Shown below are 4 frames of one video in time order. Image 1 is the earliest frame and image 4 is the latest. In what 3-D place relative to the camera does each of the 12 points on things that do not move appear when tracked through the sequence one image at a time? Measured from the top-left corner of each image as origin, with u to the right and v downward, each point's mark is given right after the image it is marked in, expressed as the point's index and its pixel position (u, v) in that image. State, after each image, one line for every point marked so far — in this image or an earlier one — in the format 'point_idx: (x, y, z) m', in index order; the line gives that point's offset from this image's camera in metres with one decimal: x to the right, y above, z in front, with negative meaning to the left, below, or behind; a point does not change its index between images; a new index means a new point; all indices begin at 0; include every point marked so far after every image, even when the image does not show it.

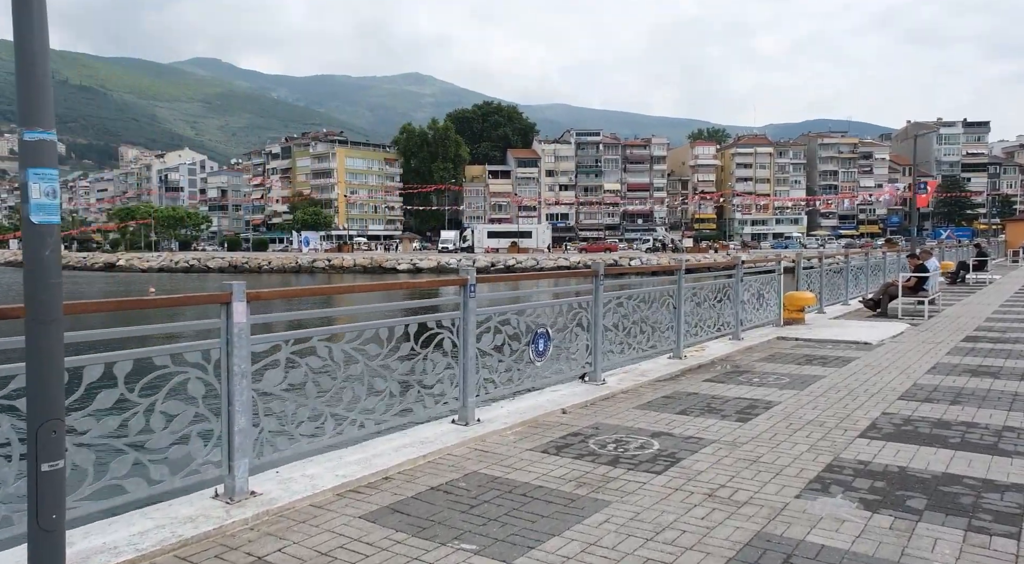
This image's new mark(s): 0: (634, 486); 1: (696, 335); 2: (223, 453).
0: (+0.7, -1.2, +4.7) m
1: (+2.3, -0.7, +10.2) m
2: (-1.5, -0.9, +4.2) m
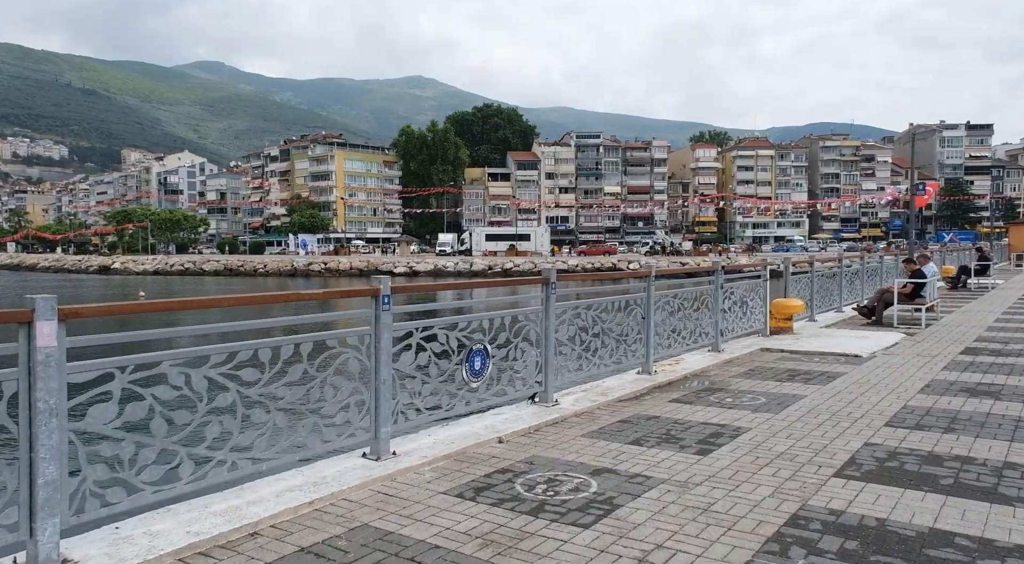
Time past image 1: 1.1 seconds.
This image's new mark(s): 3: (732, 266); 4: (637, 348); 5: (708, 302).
0: (+0.2, -1.3, +3.8) m
1: (+1.8, -0.8, +9.3) m
2: (-2.0, -1.0, +3.3) m
3: (+3.1, +0.2, +11.3) m
4: (+1.4, -0.7, +8.6) m
5: (+2.5, -0.2, +10.3) m
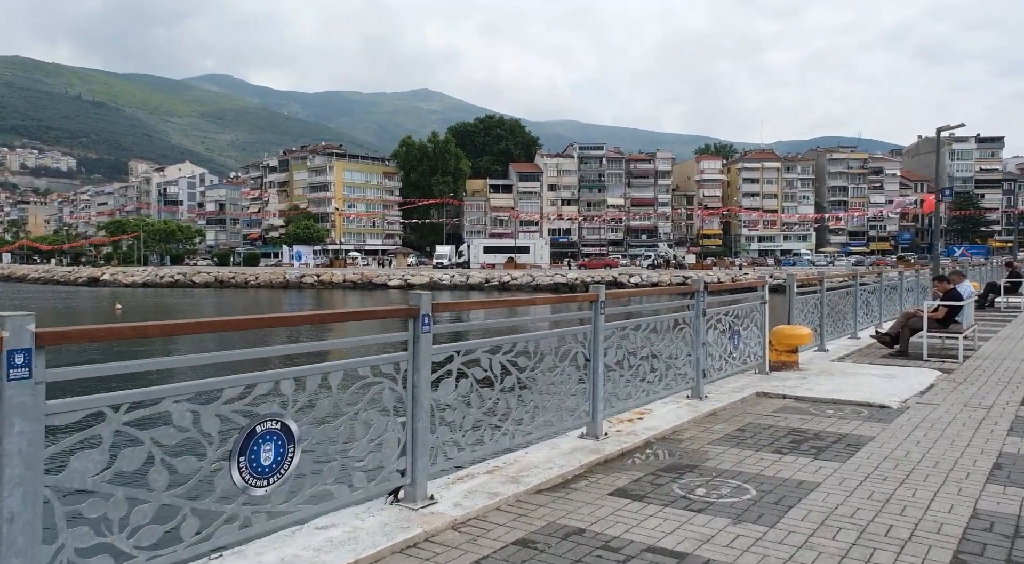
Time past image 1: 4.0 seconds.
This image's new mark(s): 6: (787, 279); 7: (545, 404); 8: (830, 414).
0: (-0.7, -1.4, +1.3) m
1: (+1.0, -1.0, +6.8) m
2: (-2.9, -1.1, +0.8) m
3: (+2.3, 0.0, +8.8) m
4: (+0.5, -0.9, +6.1) m
5: (+1.7, -0.5, +7.8) m
6: (+3.8, +0.1, +11.1) m
7: (+0.2, -0.9, +5.7) m
8: (+3.0, -1.2, +7.5) m
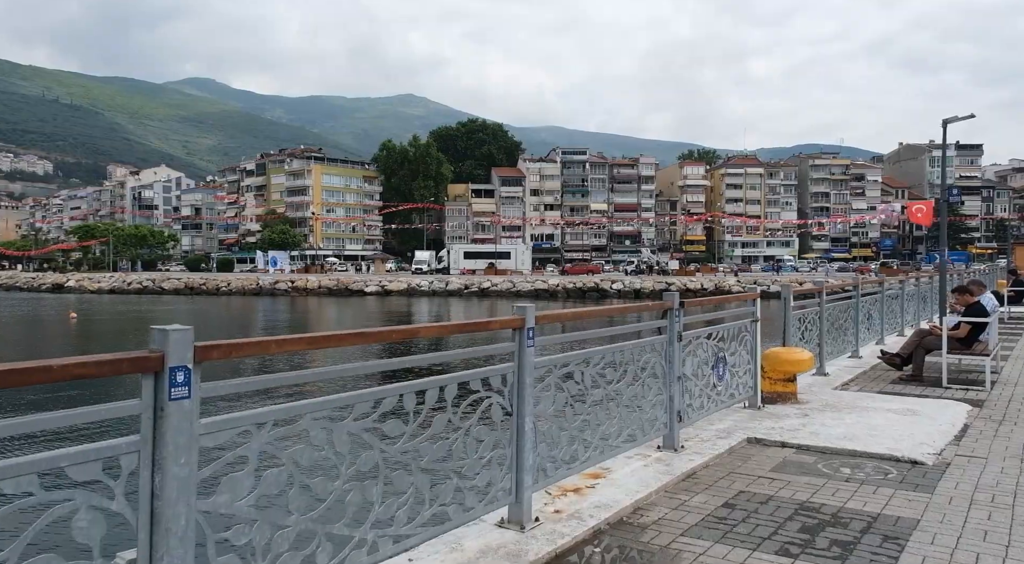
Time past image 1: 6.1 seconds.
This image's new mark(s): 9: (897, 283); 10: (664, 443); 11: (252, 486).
0: (-1.2, -1.5, -0.6) m
1: (+0.4, -1.1, +4.9) m
2: (-3.4, -1.1, -1.2) m
3: (+1.6, -0.1, +6.9) m
4: (-0.1, -1.0, +4.2) m
5: (+1.1, -0.6, +5.9) m
6: (+3.1, -0.1, +9.3) m
7: (-0.4, -1.0, +3.7) m
8: (+2.3, -1.3, +5.6) m
9: (+7.4, 0.0, +15.3) m
10: (+1.2, -1.2, +6.2) m
11: (-0.9, -0.7, +2.9) m
